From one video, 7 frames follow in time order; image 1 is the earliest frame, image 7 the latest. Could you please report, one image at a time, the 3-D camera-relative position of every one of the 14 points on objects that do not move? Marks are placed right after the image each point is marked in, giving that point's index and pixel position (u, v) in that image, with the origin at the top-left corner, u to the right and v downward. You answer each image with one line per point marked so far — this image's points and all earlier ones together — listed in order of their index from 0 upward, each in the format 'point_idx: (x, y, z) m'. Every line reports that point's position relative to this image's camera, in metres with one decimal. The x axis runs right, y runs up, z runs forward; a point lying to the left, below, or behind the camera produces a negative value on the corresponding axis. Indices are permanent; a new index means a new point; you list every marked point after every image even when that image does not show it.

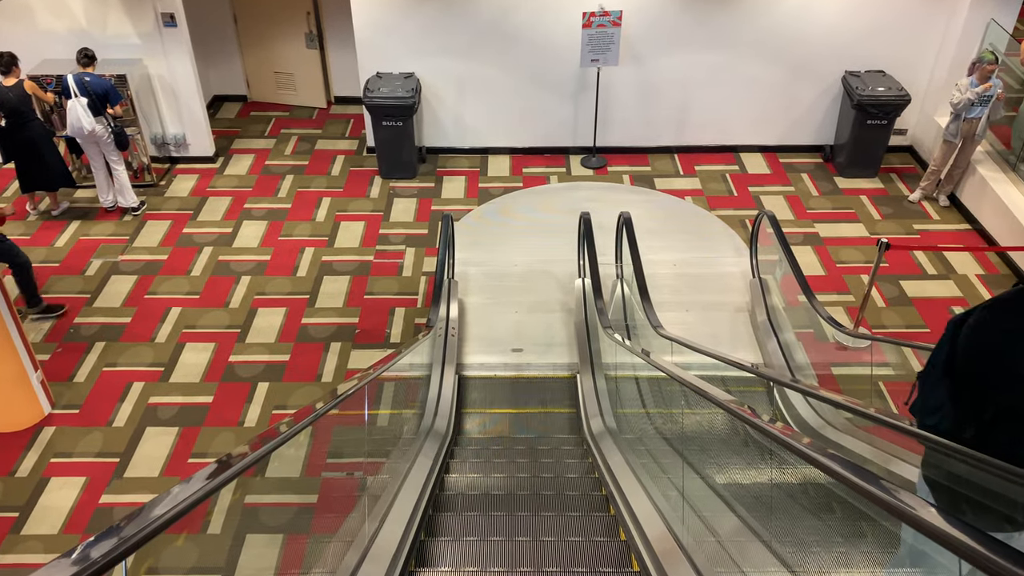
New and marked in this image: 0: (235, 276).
0: (-2.4, +0.1, +7.0) m
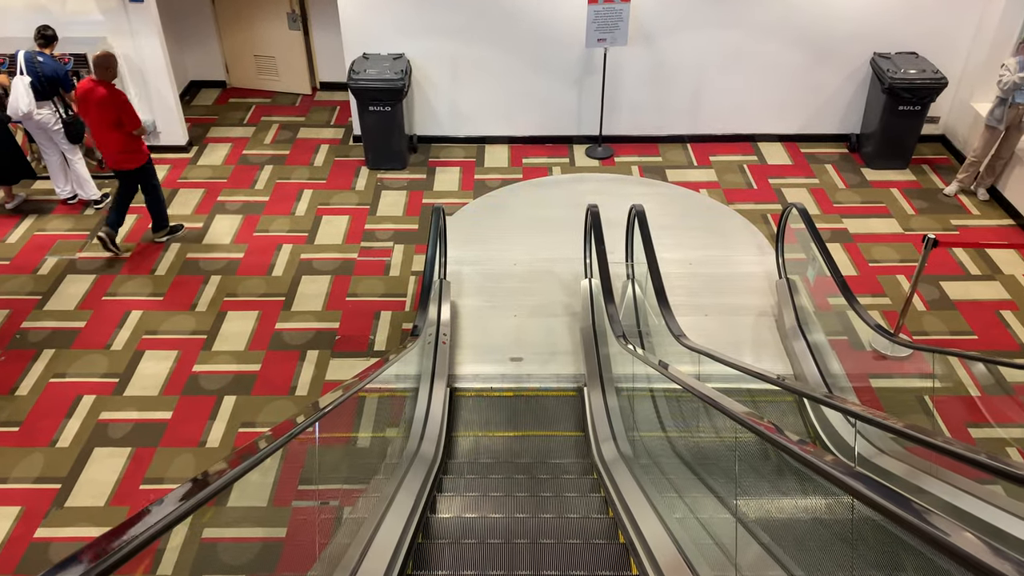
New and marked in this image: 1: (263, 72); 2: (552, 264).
0: (-2.4, +0.1, +6.3) m
1: (-2.8, +2.4, +8.9) m
2: (+0.3, +0.2, +6.5) m
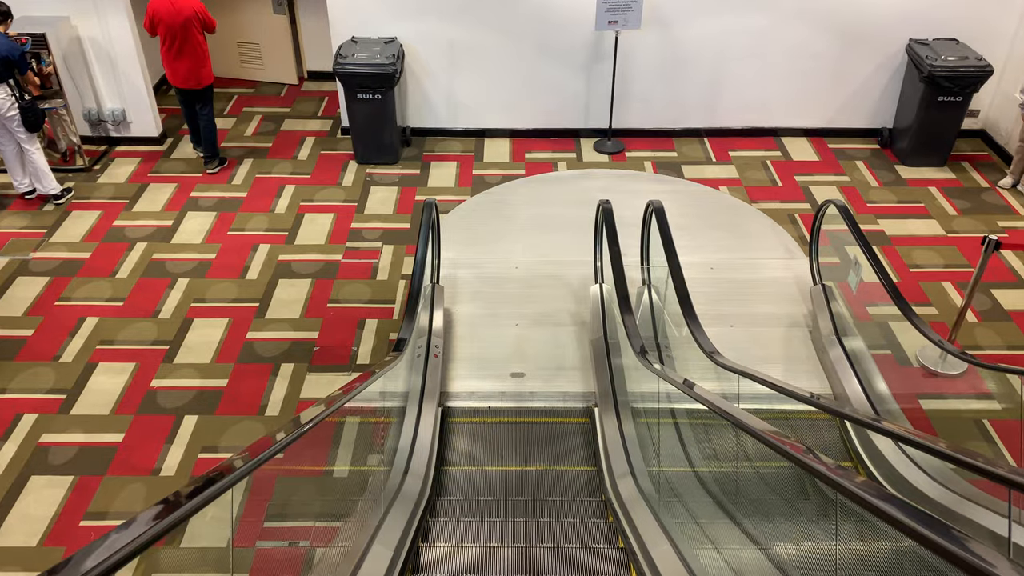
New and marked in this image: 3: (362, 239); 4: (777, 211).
0: (-2.4, +0.1, +5.6) m
1: (-2.7, +2.3, +8.3) m
2: (+0.3, +0.1, +5.8) m
3: (-1.1, +0.4, +6.1) m
4: (+2.1, +0.6, +6.4) m
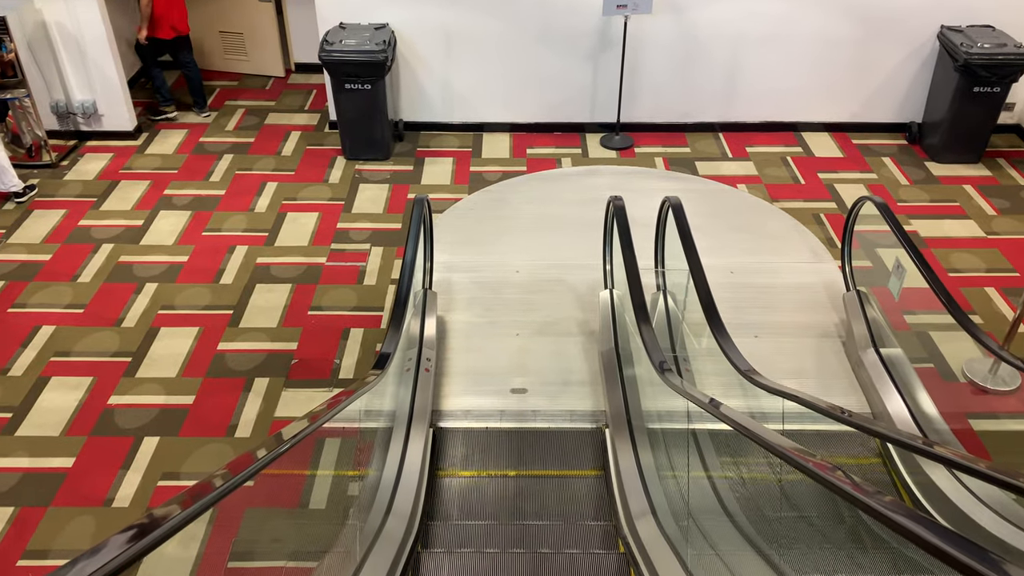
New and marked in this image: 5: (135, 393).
0: (-2.4, 0.0, +5.1) m
1: (-2.7, +2.3, +7.8) m
2: (+0.3, +0.1, +5.3) m
3: (-1.1, +0.3, +5.6) m
4: (+2.1, +0.6, +5.9) m
5: (-2.0, -0.6, +4.3) m
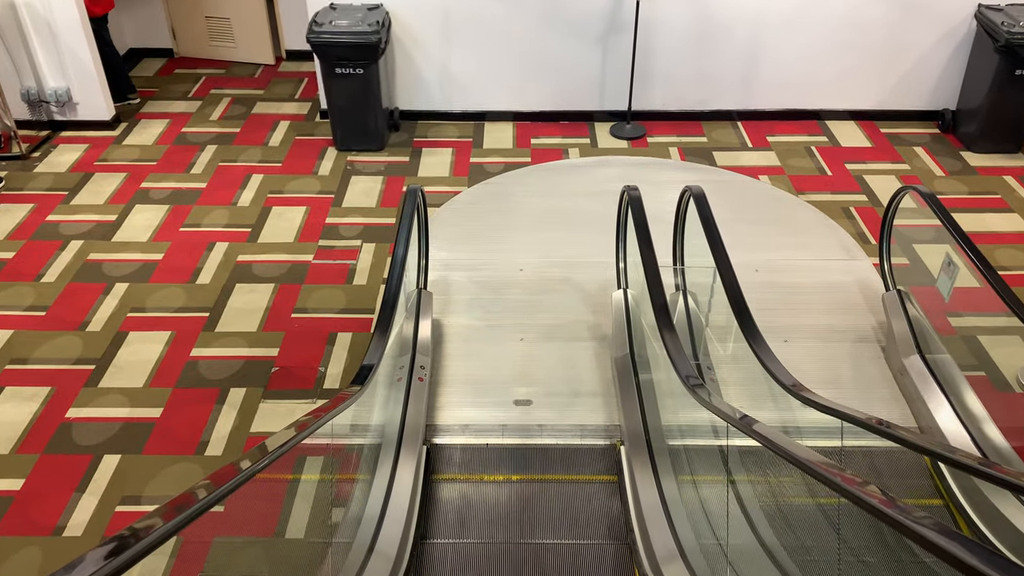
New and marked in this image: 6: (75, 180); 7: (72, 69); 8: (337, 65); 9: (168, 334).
0: (-2.4, 0.0, +4.7) m
1: (-2.7, +2.3, +7.4) m
2: (+0.4, +0.1, +4.9) m
3: (-1.1, +0.3, +5.1) m
4: (+2.1, +0.6, +5.4) m
5: (-2.0, -0.6, +3.9) m
6: (-3.1, +0.8, +5.7) m
7: (-3.3, +1.6, +6.0) m
8: (-1.2, +1.6, +5.7) m
9: (-1.9, -0.2, +4.3) m
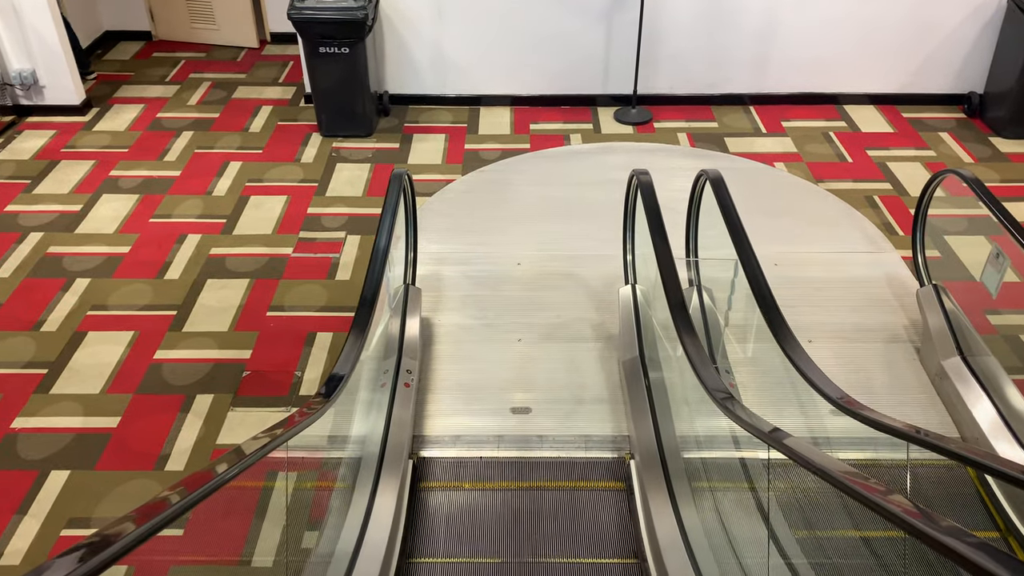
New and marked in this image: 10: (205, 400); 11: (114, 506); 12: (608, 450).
0: (-2.4, +0.1, +4.3) m
1: (-2.7, +2.3, +7.0) m
2: (+0.3, +0.1, +4.5) m
3: (-1.1, +0.4, +4.7) m
4: (+2.1, +0.6, +5.0) m
5: (-2.0, -0.5, +3.5) m
6: (-3.1, +0.8, +5.3) m
7: (-3.3, +1.7, +5.6) m
8: (-1.3, +1.6, +5.3) m
9: (-1.9, -0.2, +3.9) m
10: (-1.4, -0.5, +3.6) m
11: (-1.5, -0.8, +3.1) m
12: (+0.4, -0.7, +3.3) m
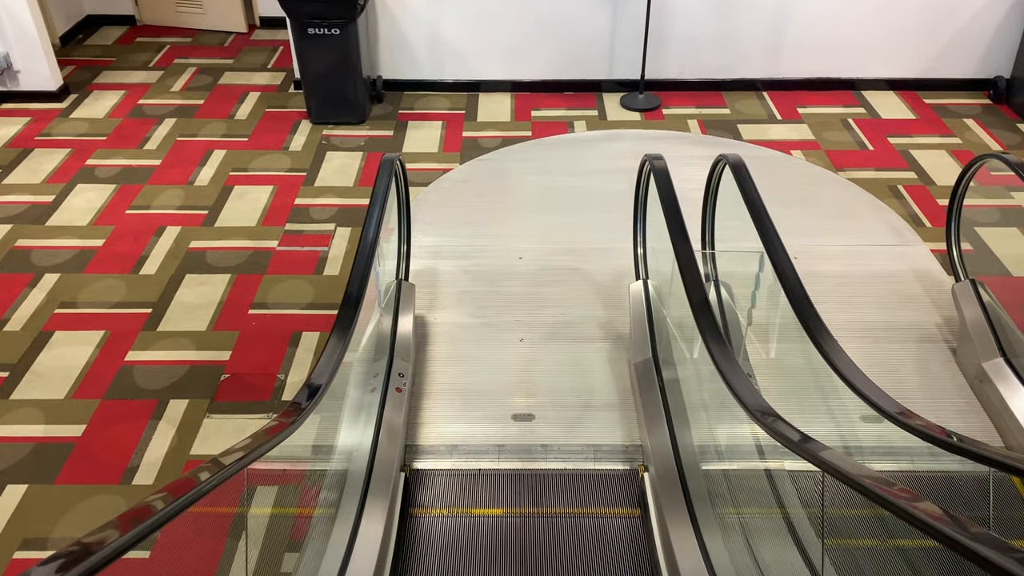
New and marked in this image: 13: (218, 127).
0: (-2.4, +0.1, +4.0) m
1: (-2.7, +2.4, +6.7) m
2: (+0.4, +0.2, +4.2) m
3: (-1.1, +0.4, +4.4) m
4: (+2.1, +0.6, +4.7) m
5: (-2.0, -0.5, +3.2) m
6: (-3.1, +0.8, +5.0) m
7: (-3.3, +1.7, +5.3) m
8: (-1.3, +1.6, +5.0) m
9: (-1.9, -0.2, +3.6) m
10: (-1.4, -0.5, +3.3) m
11: (-1.5, -0.8, +2.8) m
12: (+0.4, -0.7, +3.0) m
13: (-1.9, +1.1, +5.3) m
